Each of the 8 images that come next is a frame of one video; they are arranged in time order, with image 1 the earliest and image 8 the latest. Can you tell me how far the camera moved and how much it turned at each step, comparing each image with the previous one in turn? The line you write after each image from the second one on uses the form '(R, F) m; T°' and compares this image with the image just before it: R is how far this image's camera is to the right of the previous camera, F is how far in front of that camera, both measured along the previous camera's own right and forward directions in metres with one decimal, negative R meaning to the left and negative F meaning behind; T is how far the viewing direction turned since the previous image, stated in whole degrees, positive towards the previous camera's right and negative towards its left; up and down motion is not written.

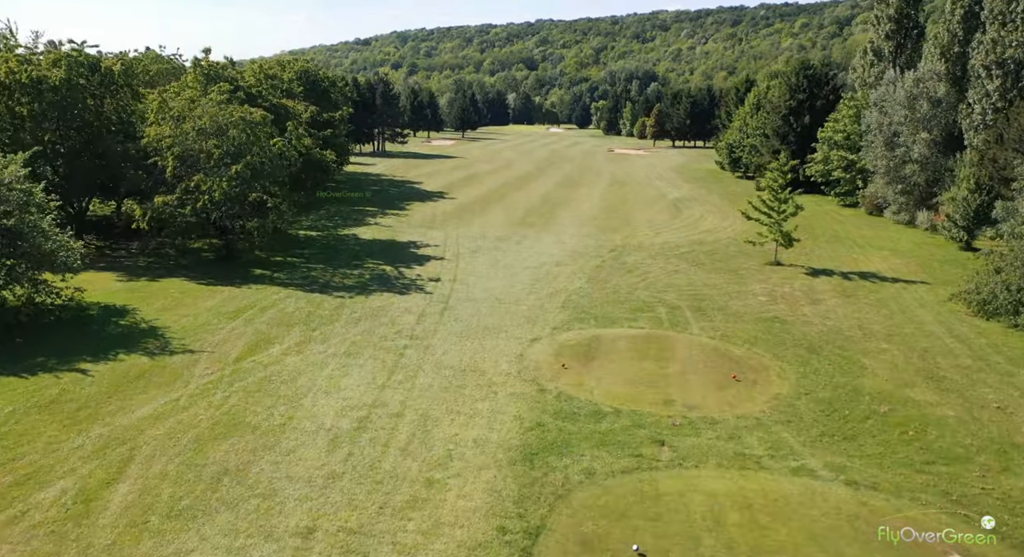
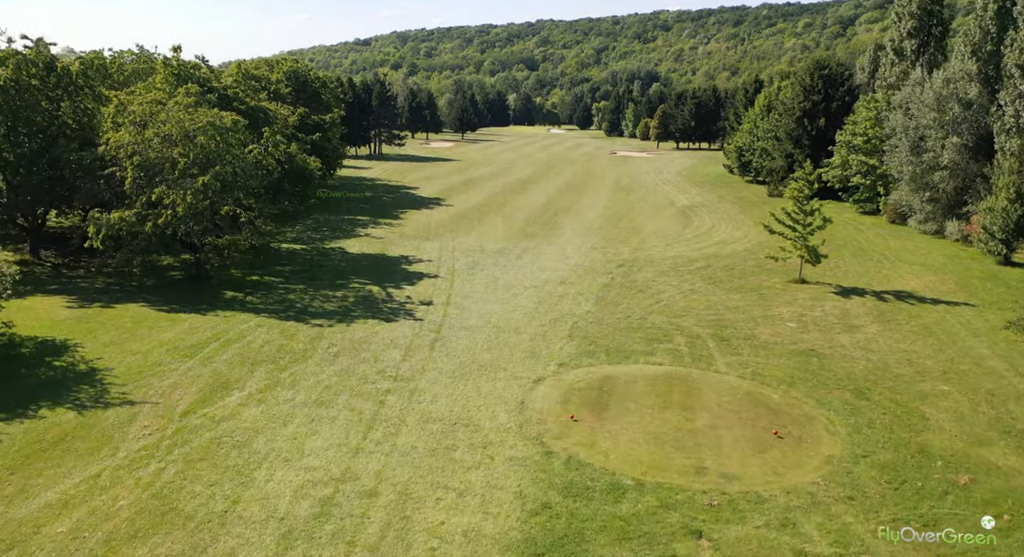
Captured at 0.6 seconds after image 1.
(0.0, +2.6) m; 0°
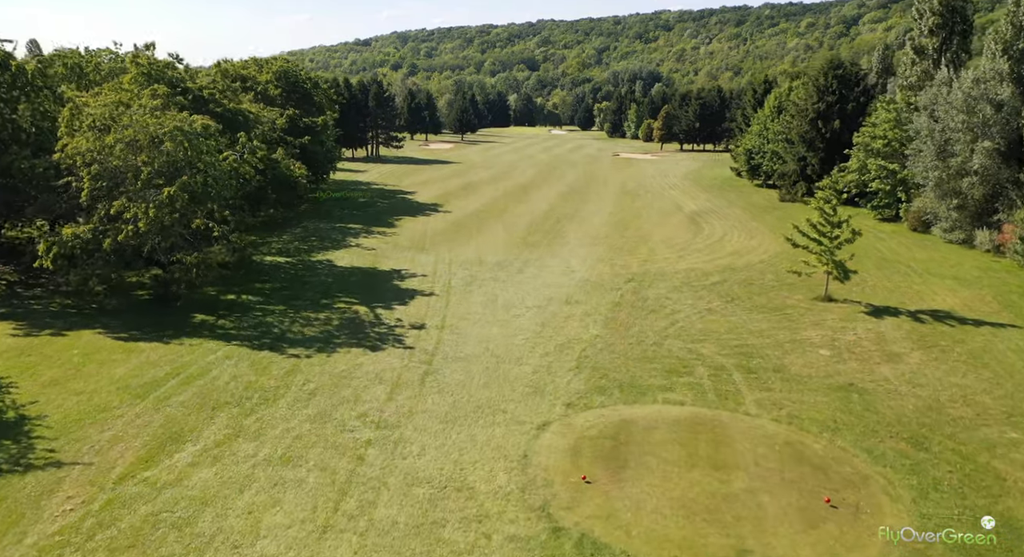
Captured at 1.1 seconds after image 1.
(0.0, +2.2) m; 0°
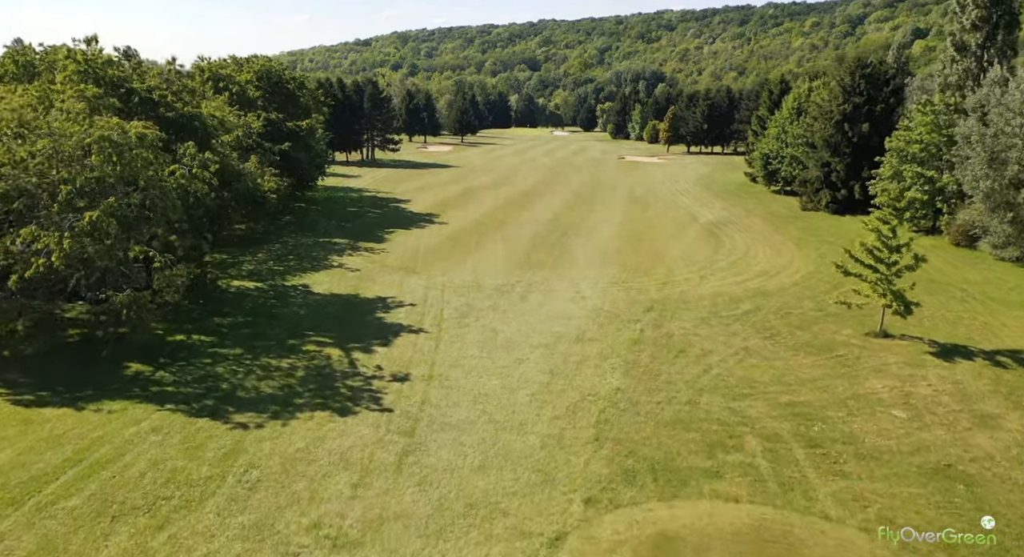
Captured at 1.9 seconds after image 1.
(0.0, +3.7) m; 0°
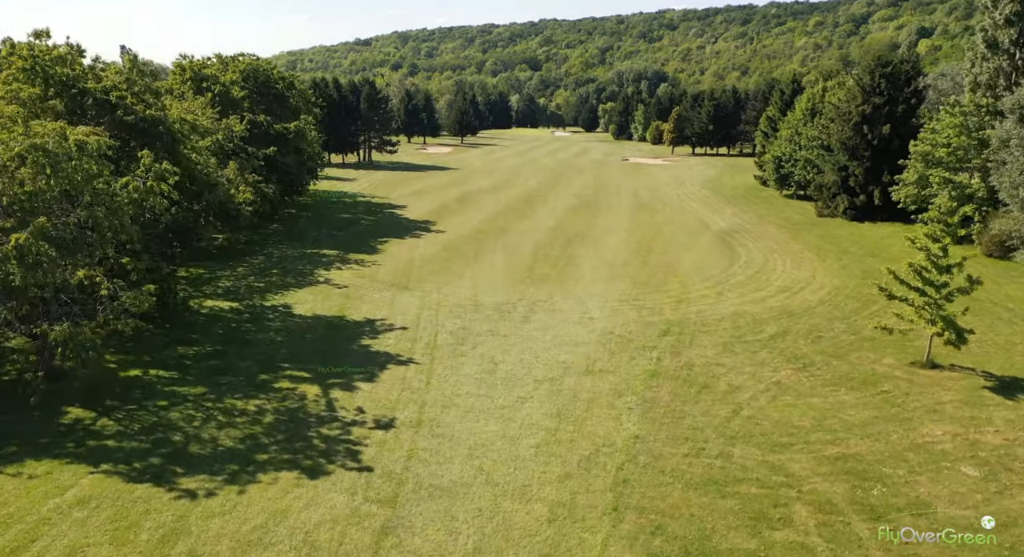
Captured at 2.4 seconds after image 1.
(0.0, +2.4) m; 0°
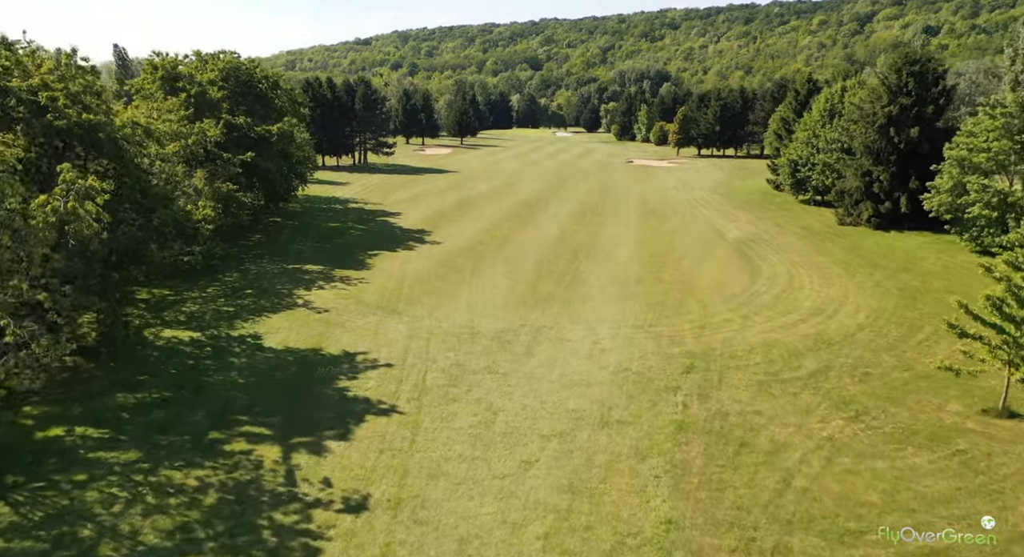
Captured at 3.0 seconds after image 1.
(0.0, +2.9) m; 0°
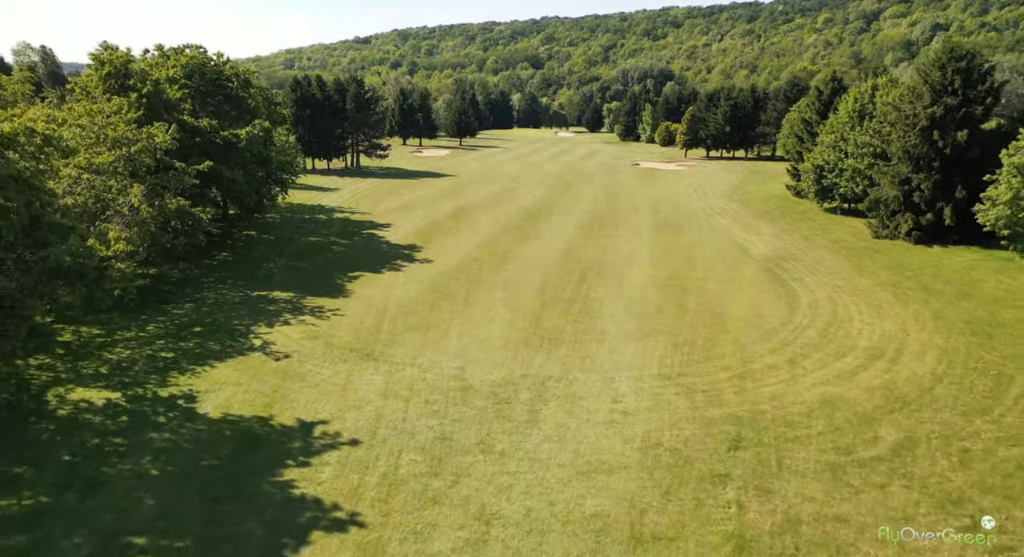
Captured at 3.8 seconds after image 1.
(0.0, +4.2) m; 0°
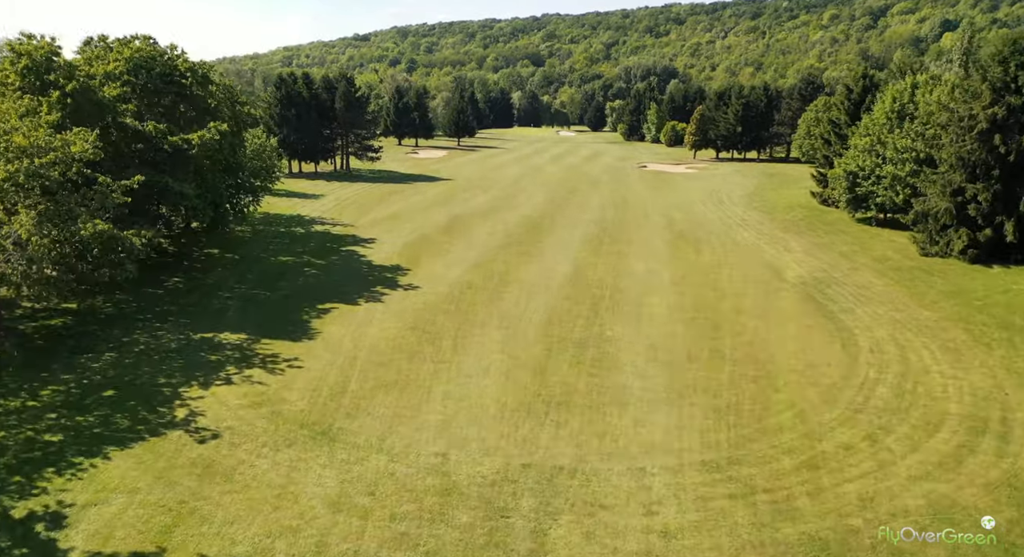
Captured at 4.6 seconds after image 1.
(+0.1, +4.7) m; 0°
